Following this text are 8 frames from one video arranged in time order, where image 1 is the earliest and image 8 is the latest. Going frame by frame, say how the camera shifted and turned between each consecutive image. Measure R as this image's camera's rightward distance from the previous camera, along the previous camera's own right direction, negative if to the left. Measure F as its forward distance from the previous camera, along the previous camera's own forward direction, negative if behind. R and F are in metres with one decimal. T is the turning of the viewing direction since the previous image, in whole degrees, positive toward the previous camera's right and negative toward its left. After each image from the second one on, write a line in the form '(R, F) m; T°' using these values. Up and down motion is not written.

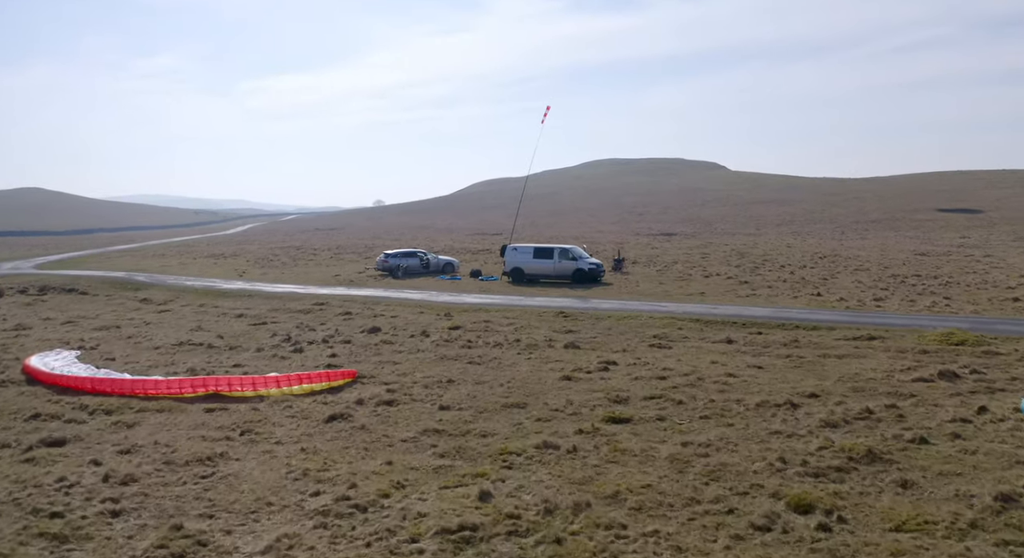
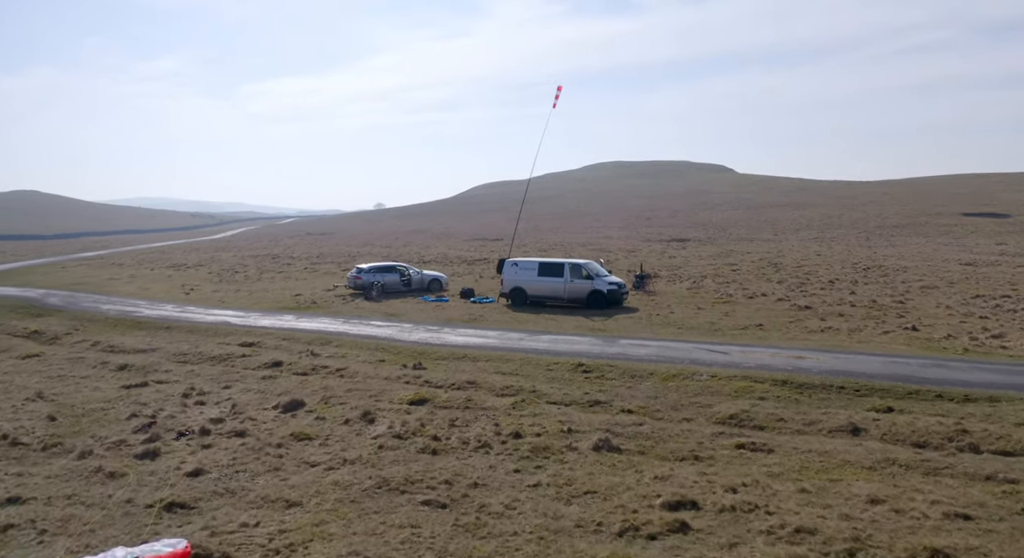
(+0.1, +7.1) m; 0°
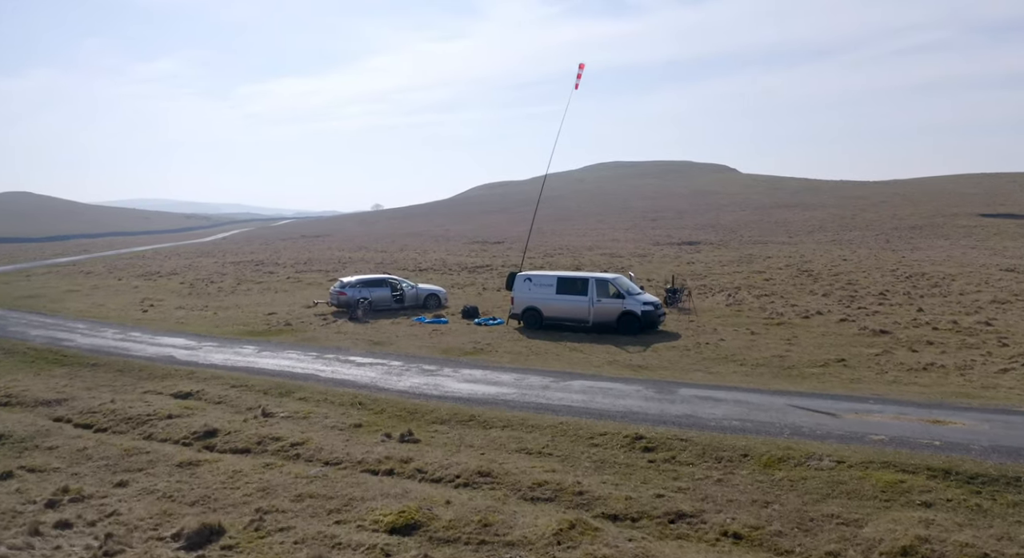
(-0.4, +4.8) m; 0°
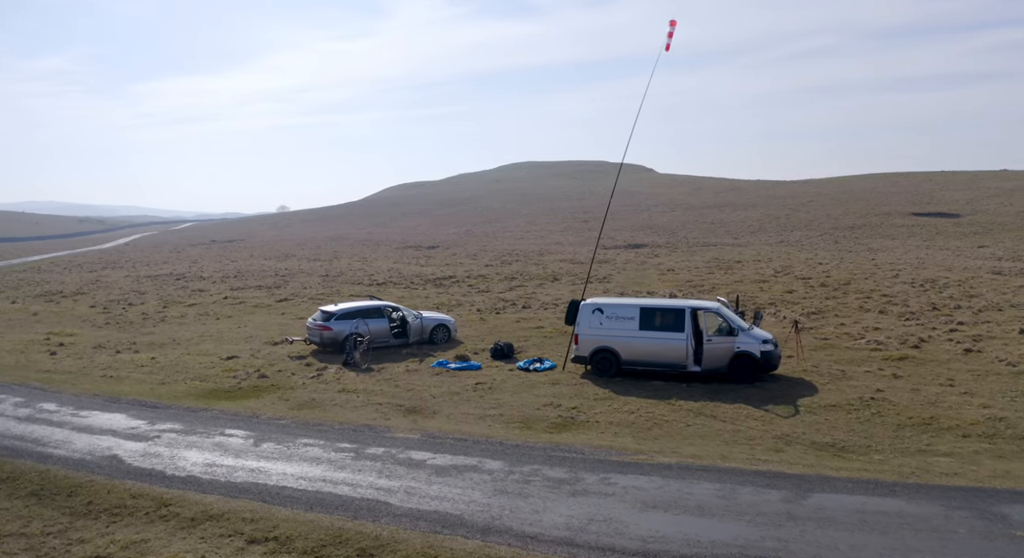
(-3.4, +6.3) m; +6°
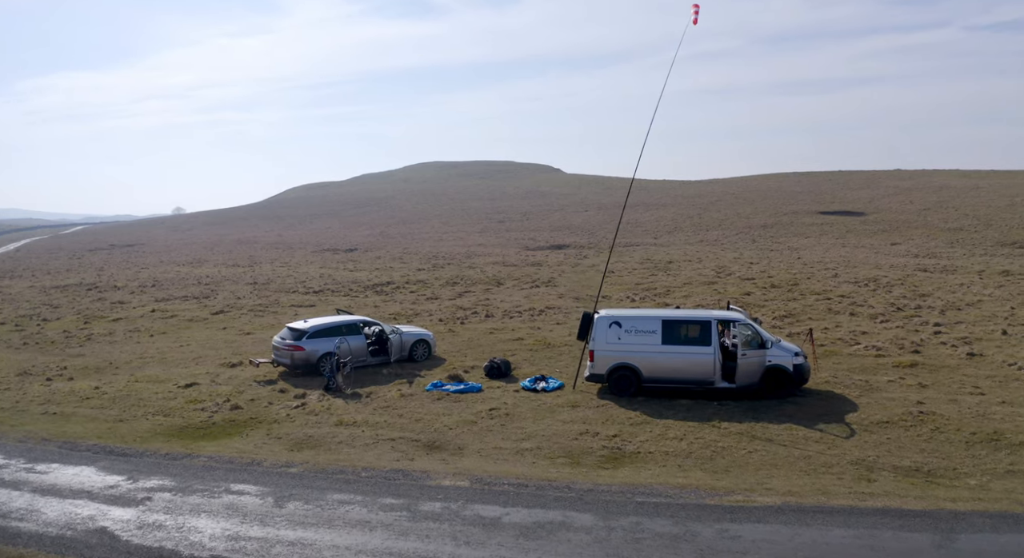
(-2.1, +1.8) m; +7°
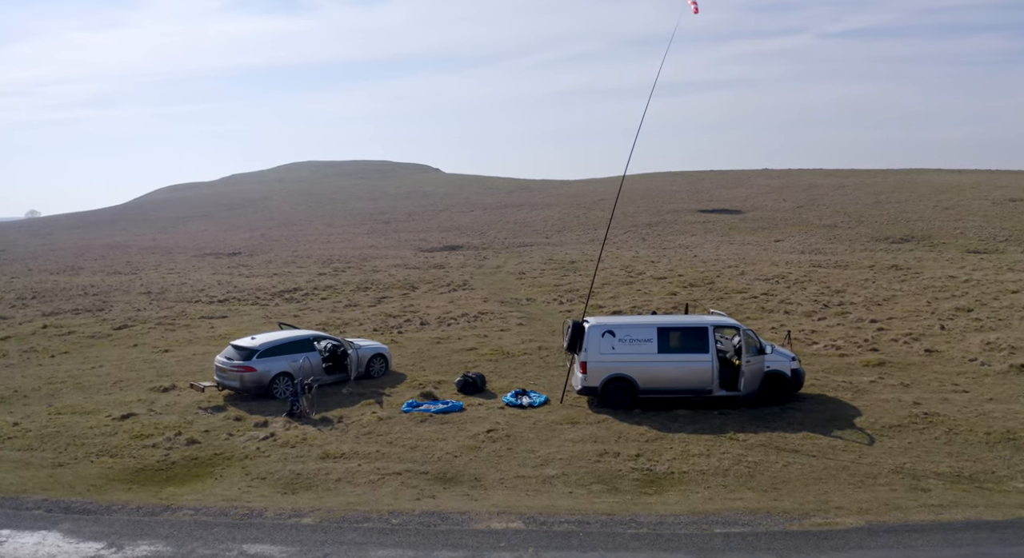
(-2.1, +1.4) m; +9°
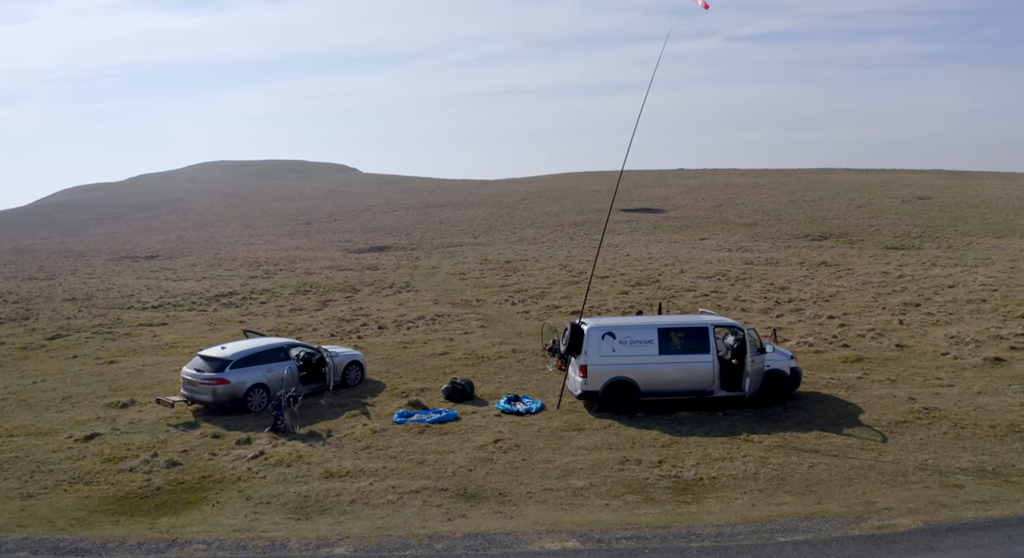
(-1.5, +0.7) m; +6°
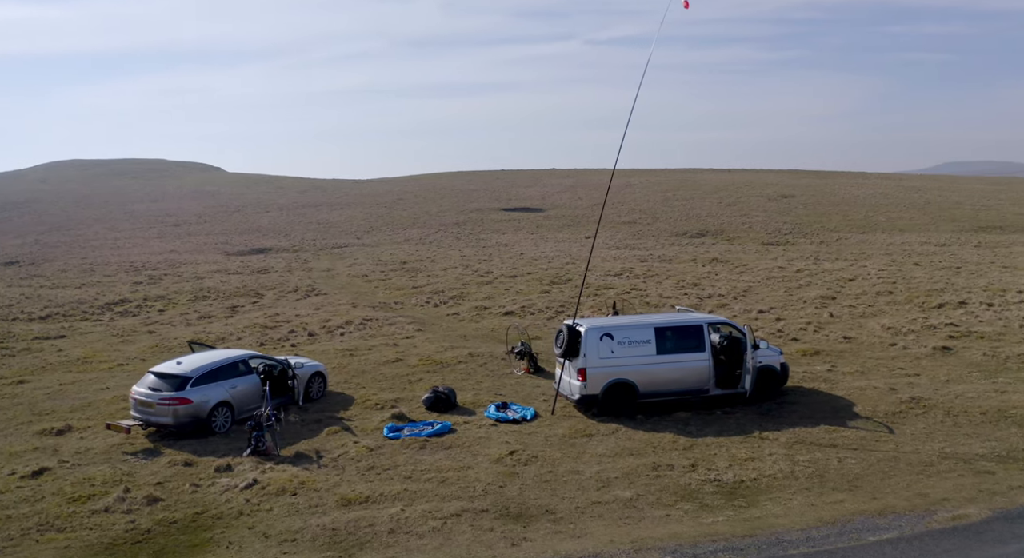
(-2.2, +1.0) m; +9°
